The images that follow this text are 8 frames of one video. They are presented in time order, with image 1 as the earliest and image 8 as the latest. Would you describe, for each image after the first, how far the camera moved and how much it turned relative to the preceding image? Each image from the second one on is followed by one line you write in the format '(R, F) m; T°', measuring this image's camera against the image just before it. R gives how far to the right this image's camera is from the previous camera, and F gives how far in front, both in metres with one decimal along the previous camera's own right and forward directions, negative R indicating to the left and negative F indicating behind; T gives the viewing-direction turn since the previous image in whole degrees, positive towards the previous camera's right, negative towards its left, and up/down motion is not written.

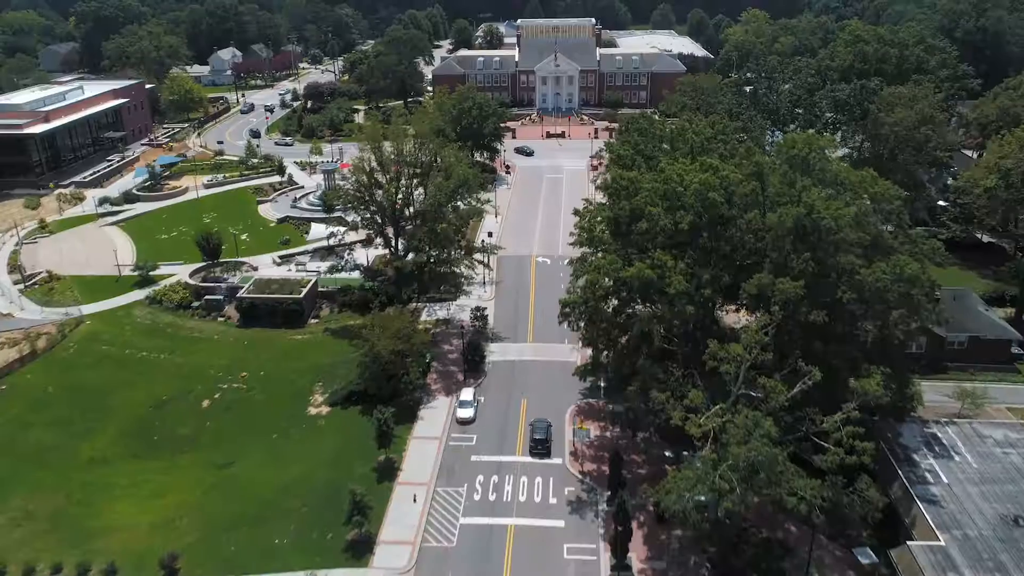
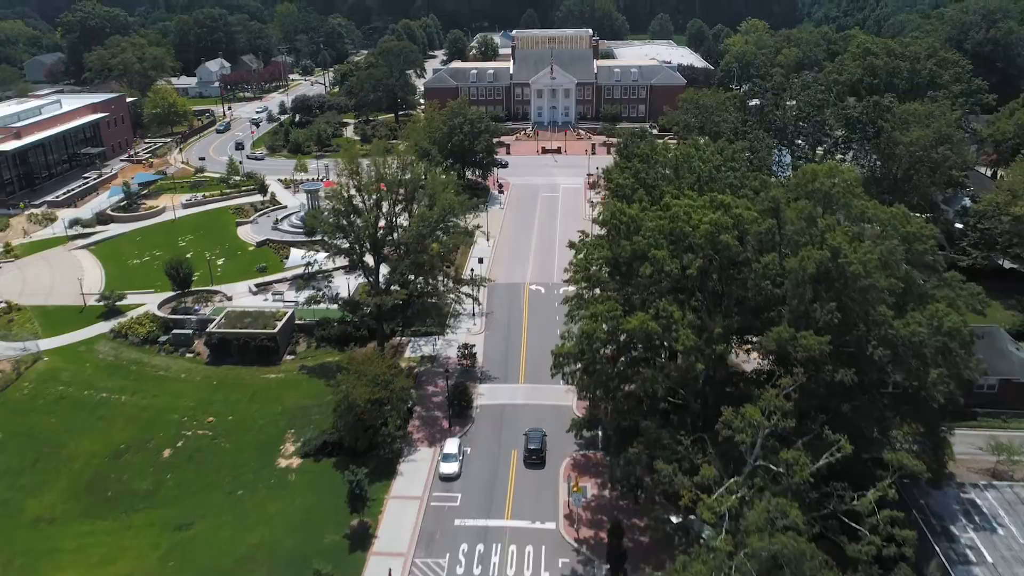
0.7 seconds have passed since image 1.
(+0.5, +3.9) m; 0°
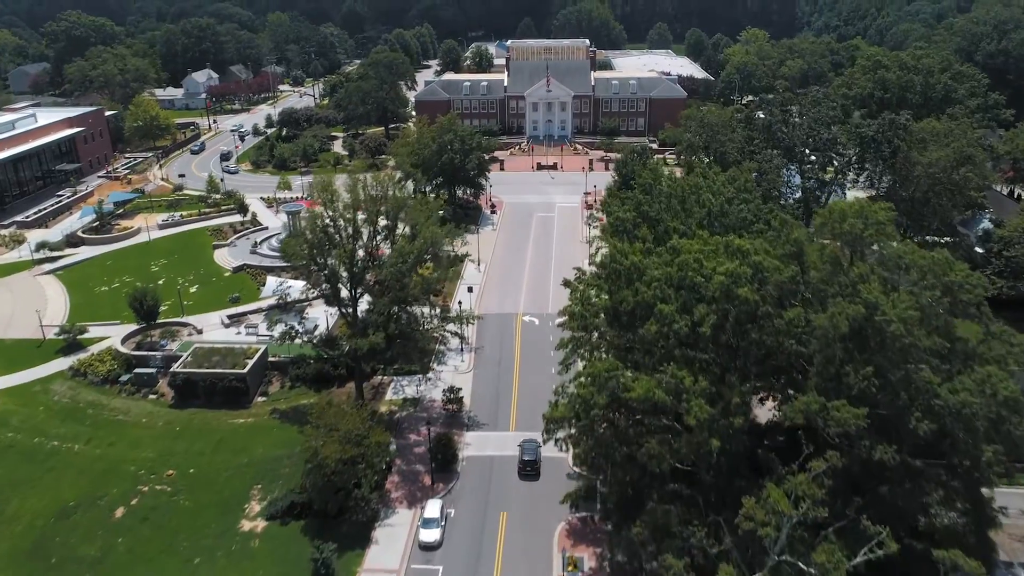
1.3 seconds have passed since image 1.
(+0.5, +4.0) m; 0°
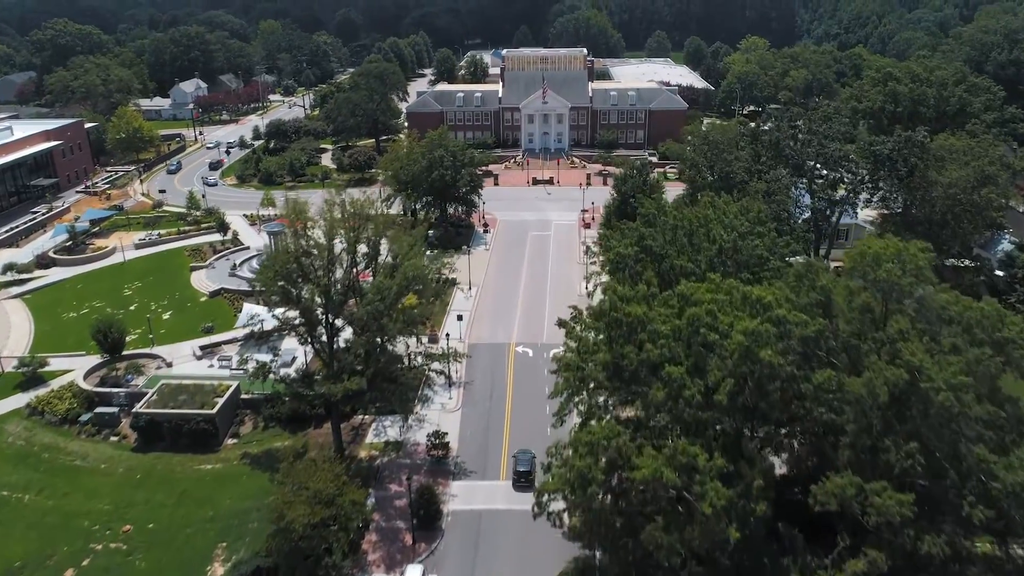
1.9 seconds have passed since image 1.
(+0.4, +3.6) m; 0°
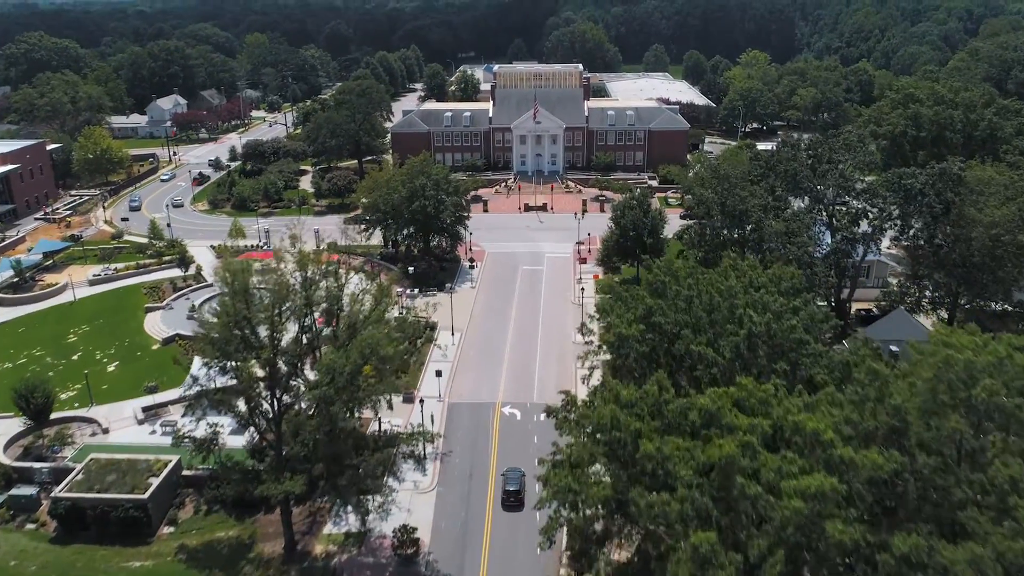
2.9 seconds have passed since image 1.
(+0.7, +6.1) m; 0°
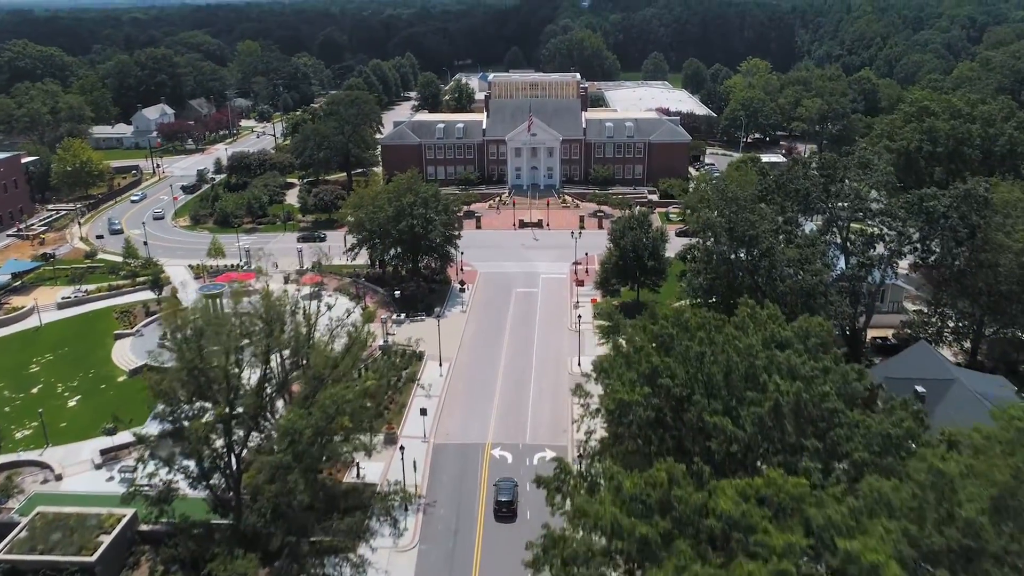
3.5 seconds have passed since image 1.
(+0.5, +3.6) m; 0°
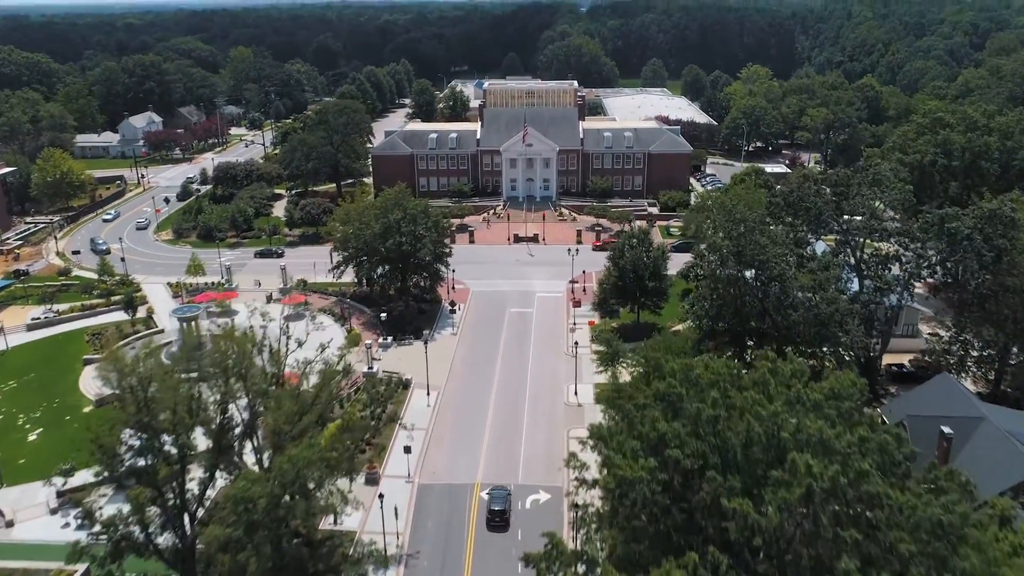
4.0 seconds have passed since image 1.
(+0.4, +3.1) m; 0°
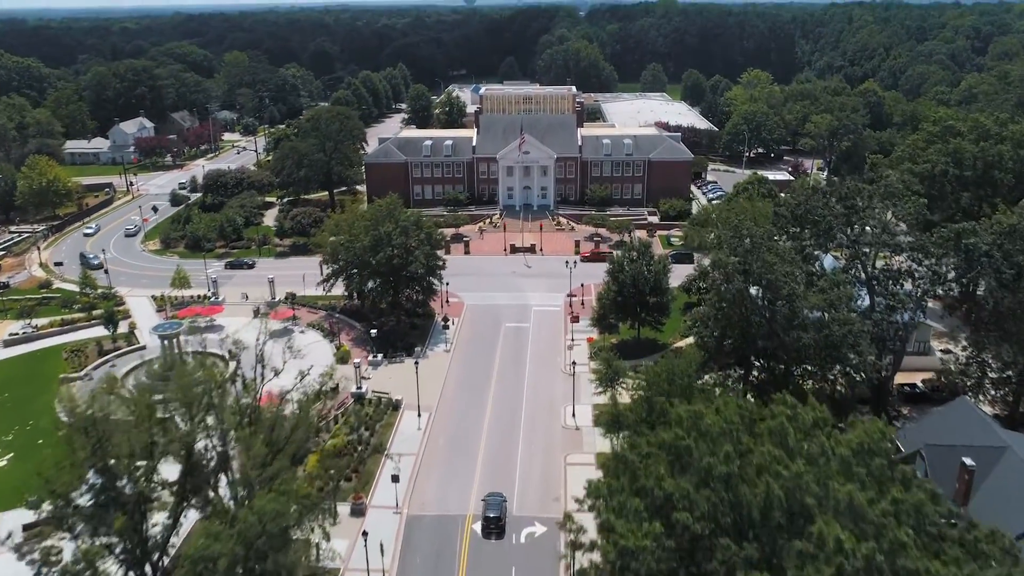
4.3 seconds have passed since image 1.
(+0.3, +2.1) m; 0°
